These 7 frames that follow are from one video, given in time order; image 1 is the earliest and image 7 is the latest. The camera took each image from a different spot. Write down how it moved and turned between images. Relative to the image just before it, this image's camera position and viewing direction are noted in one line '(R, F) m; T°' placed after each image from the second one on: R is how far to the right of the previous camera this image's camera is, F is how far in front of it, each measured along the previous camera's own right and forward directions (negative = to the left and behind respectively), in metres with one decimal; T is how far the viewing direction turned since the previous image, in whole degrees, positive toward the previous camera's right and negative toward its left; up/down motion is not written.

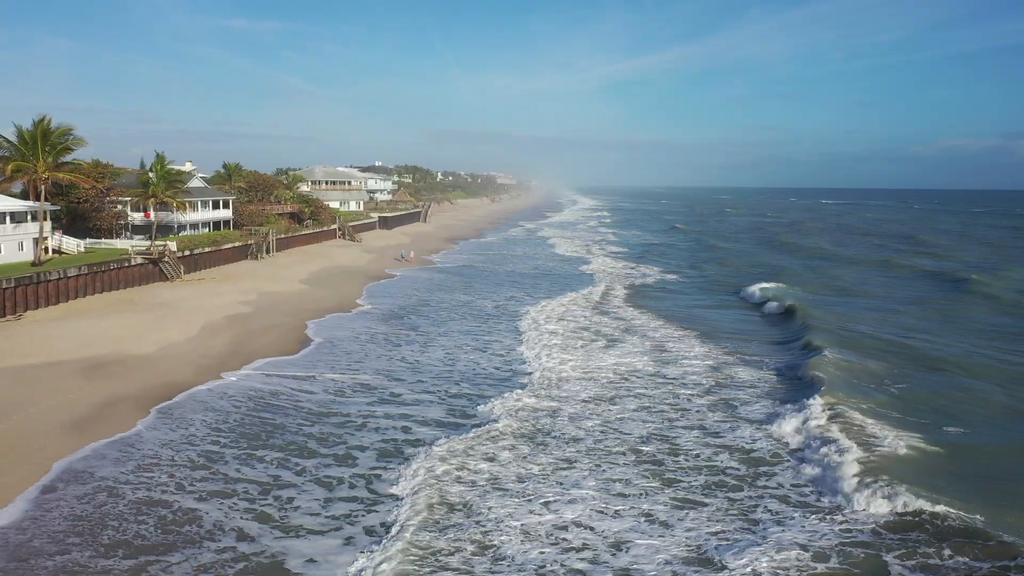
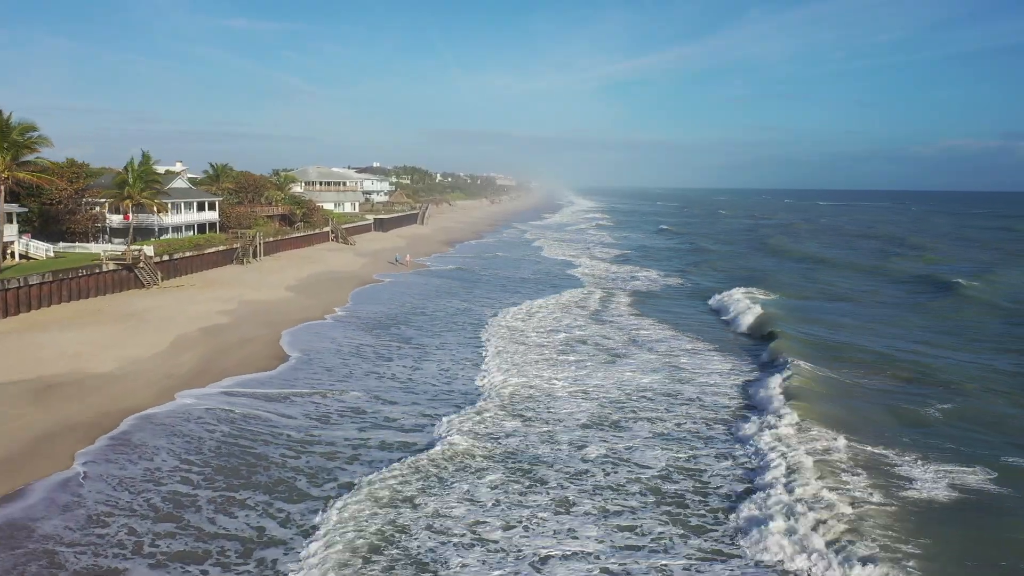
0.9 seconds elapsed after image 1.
(+0.1, +1.7) m; 0°
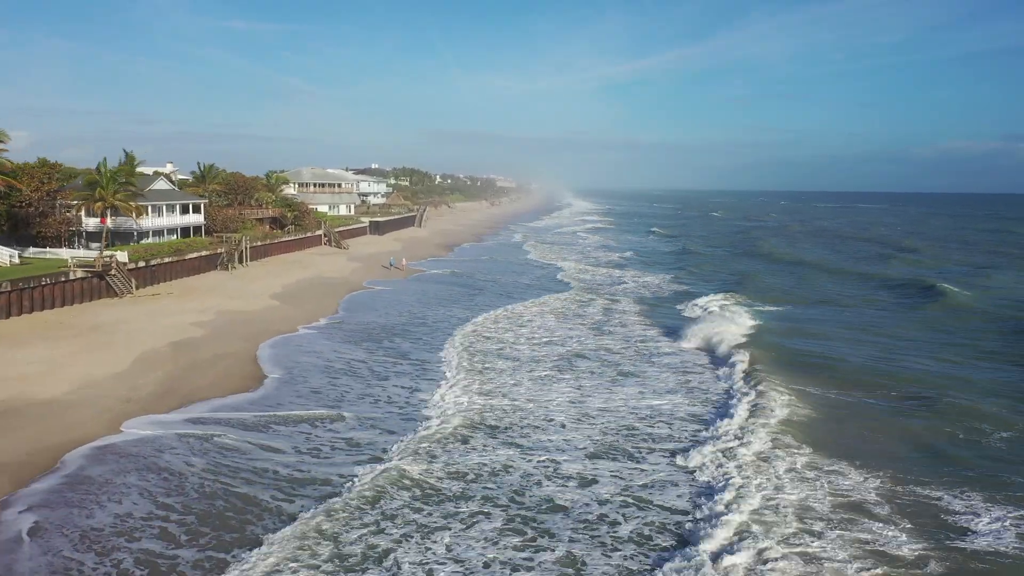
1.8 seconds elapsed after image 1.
(0.0, +1.8) m; 0°
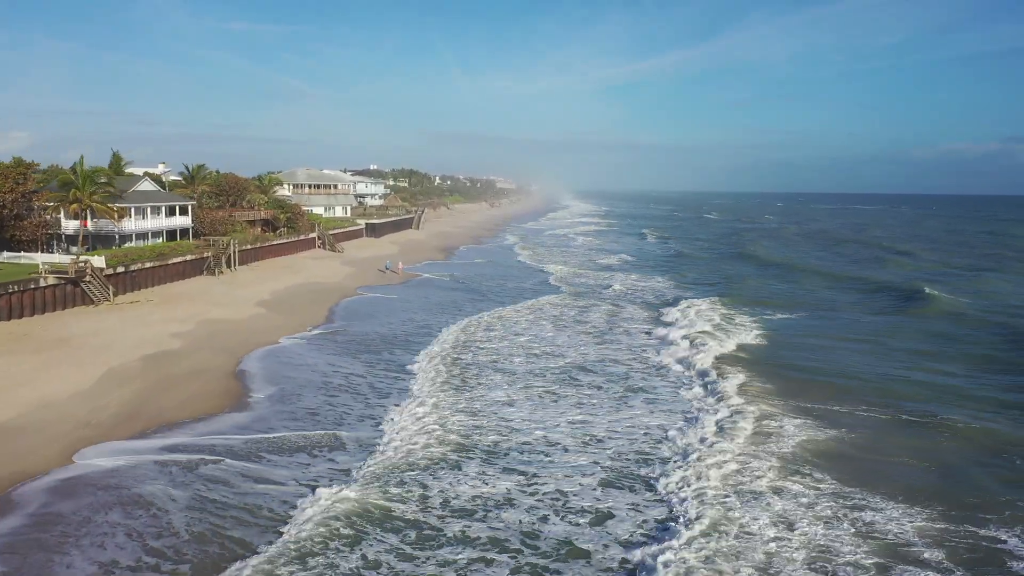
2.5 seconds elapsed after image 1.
(0.0, +1.4) m; 0°
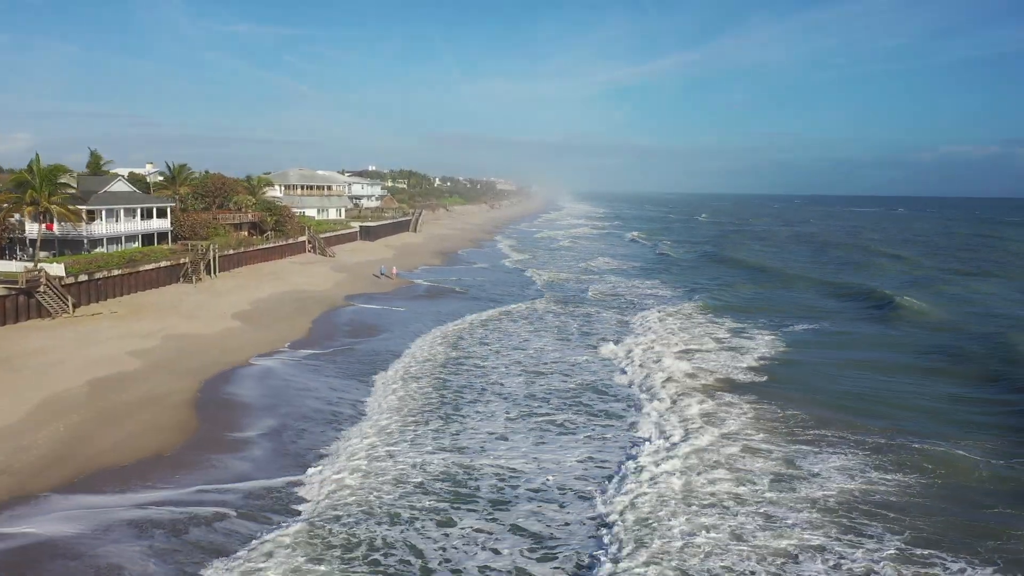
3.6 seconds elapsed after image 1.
(0.0, +2.3) m; 0°
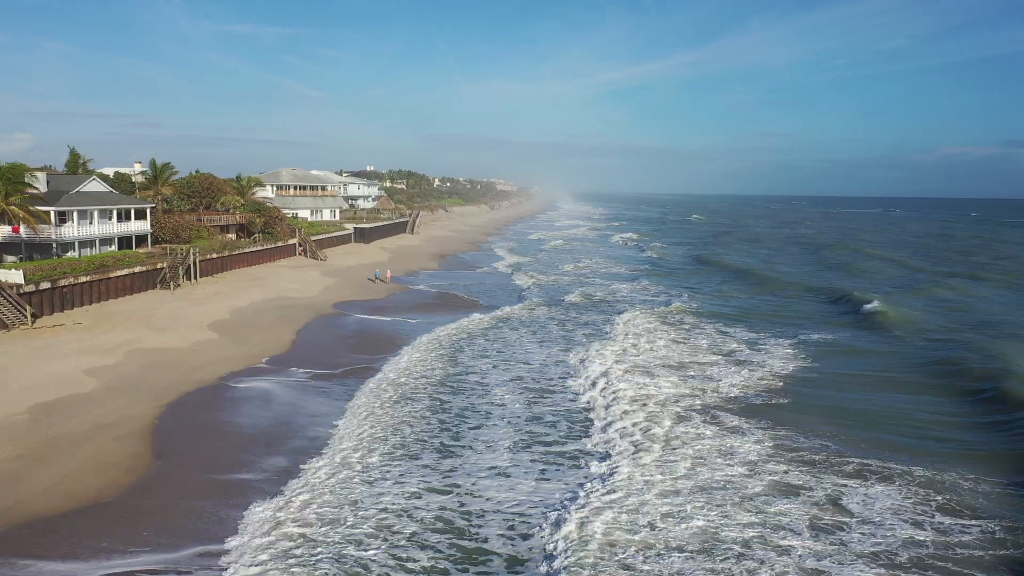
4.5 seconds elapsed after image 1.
(0.0, +1.9) m; 0°
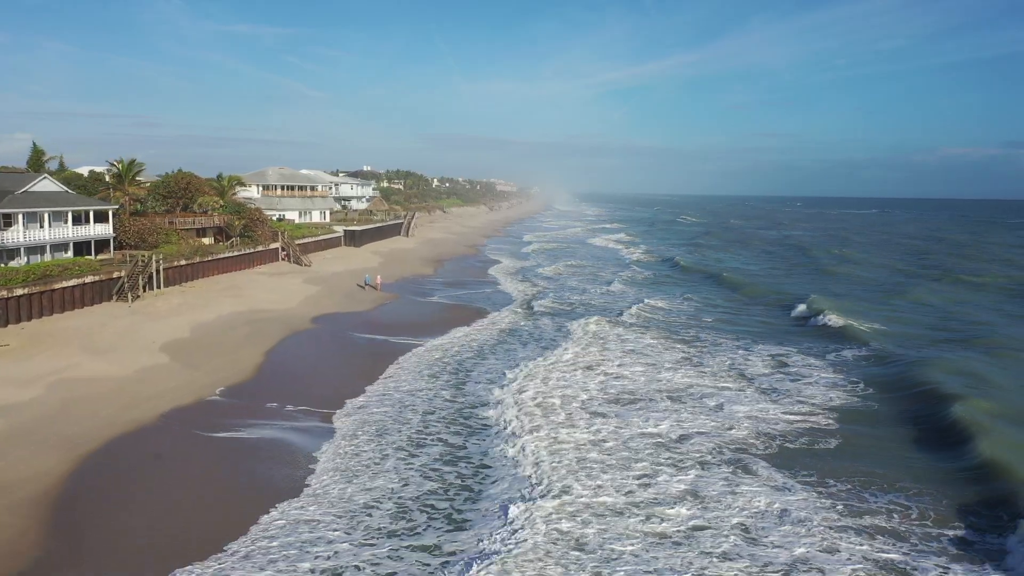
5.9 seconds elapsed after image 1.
(0.0, +3.0) m; 0°
